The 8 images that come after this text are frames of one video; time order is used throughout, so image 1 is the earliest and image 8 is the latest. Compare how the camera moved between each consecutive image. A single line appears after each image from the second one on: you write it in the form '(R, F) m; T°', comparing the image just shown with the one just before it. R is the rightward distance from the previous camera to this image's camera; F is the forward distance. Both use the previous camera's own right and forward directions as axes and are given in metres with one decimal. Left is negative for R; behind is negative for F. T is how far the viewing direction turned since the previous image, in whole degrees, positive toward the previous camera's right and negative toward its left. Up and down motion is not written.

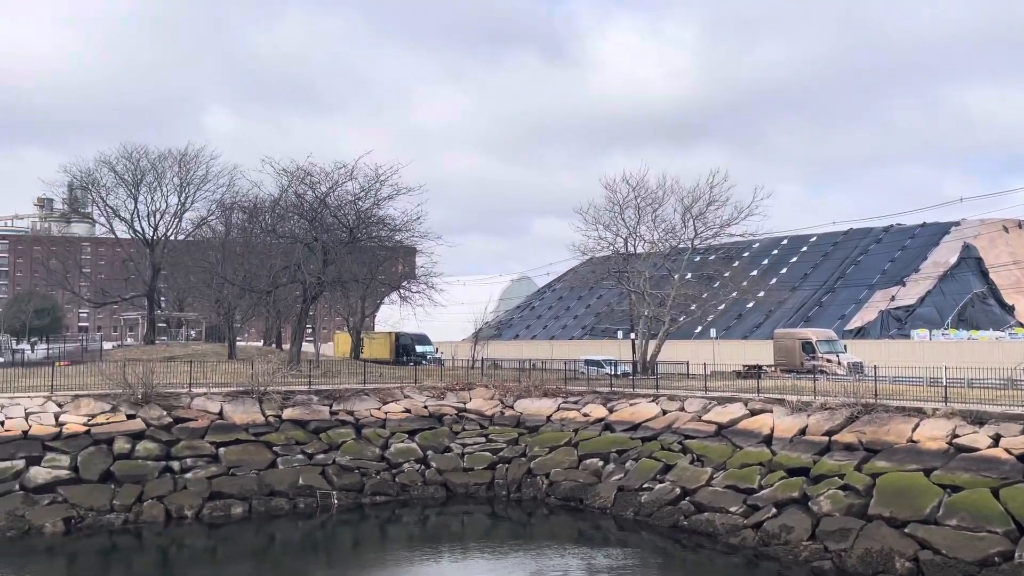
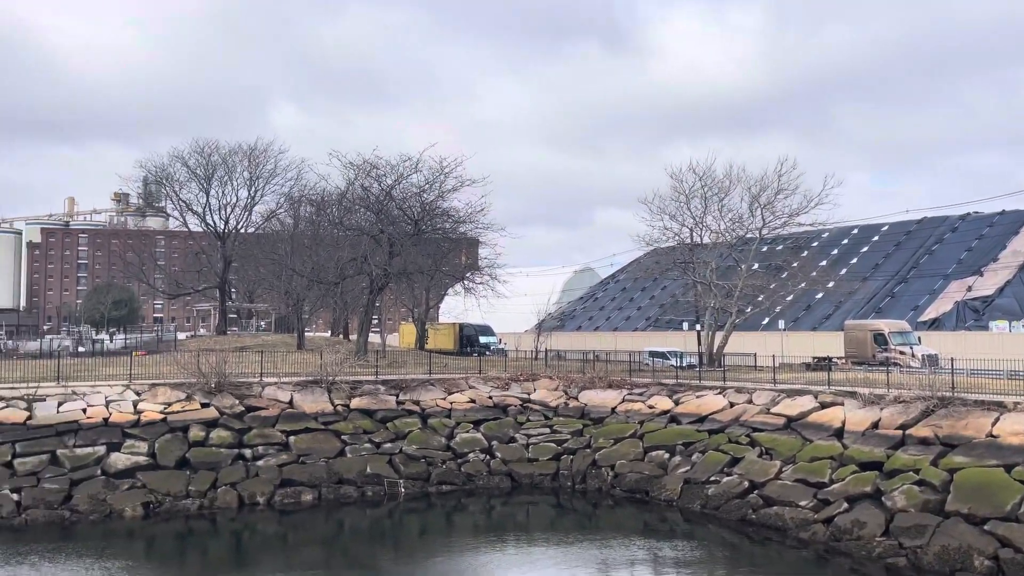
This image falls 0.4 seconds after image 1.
(0.0, 0.0) m; -4°
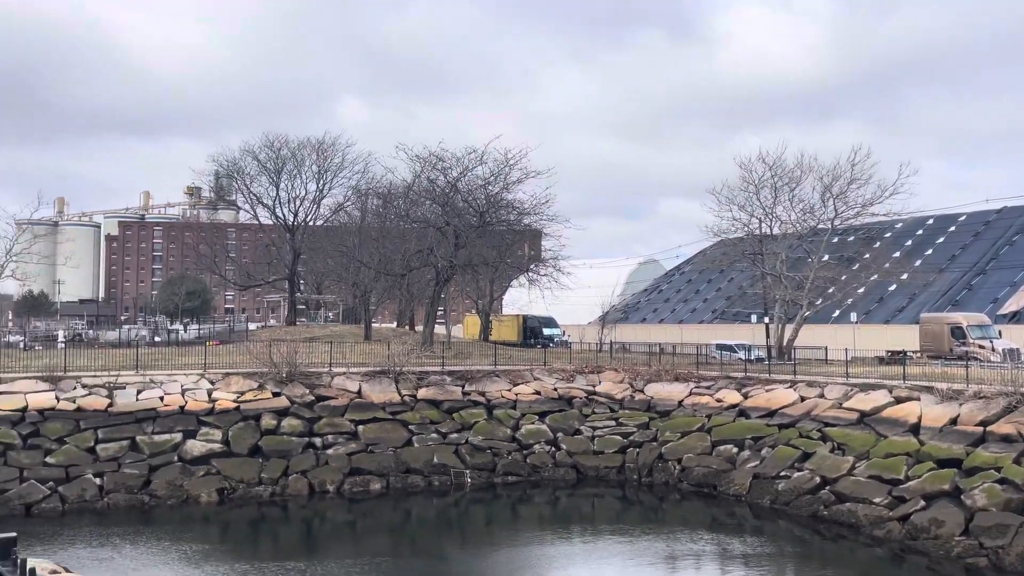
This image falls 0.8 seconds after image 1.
(-0.1, 0.0) m; -4°
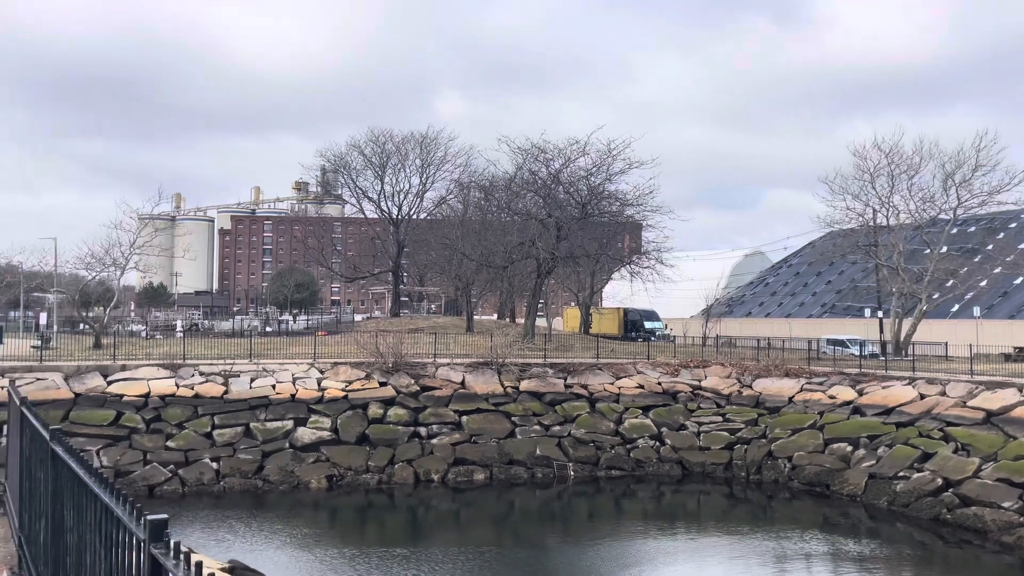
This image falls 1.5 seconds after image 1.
(-0.1, +0.1) m; -6°
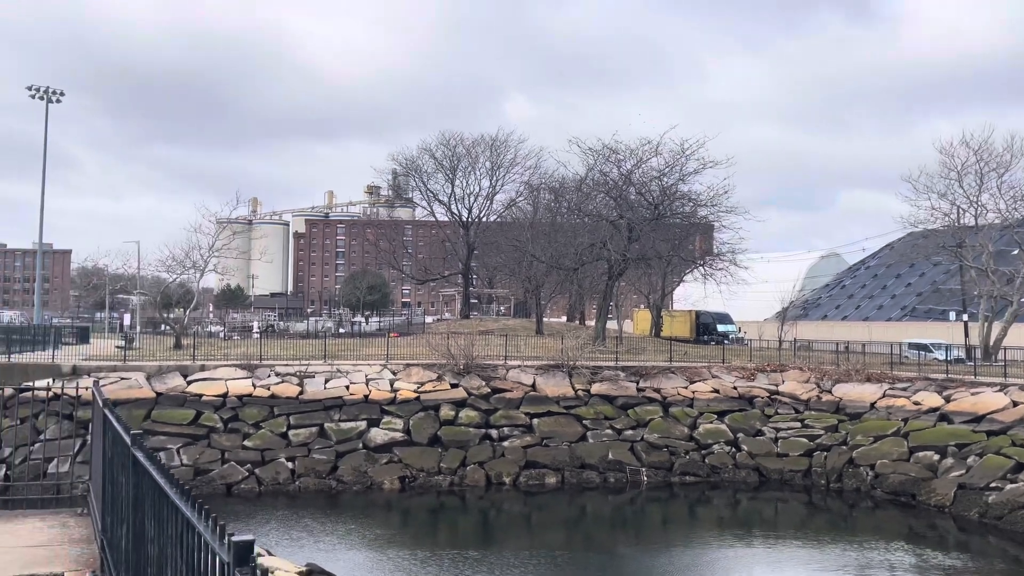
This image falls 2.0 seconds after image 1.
(-0.1, +0.1) m; -4°
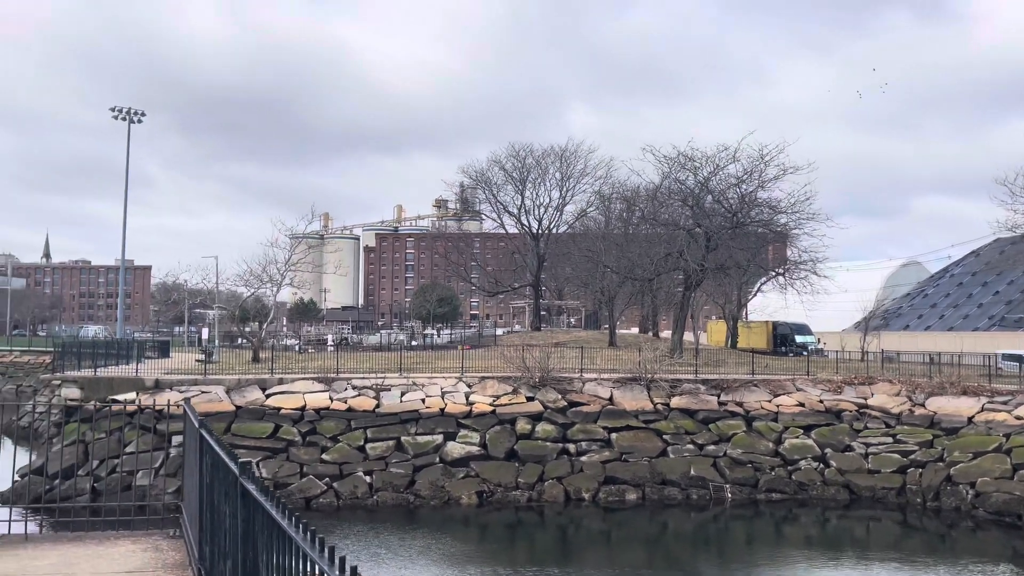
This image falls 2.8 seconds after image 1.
(-0.2, +0.3) m; -4°
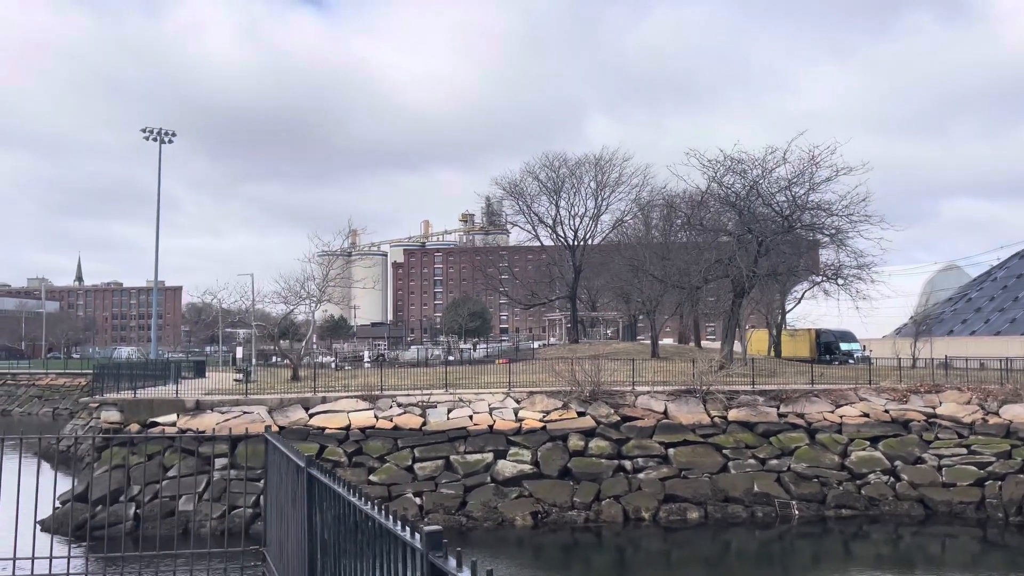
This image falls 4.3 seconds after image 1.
(-0.5, +0.7) m; -2°
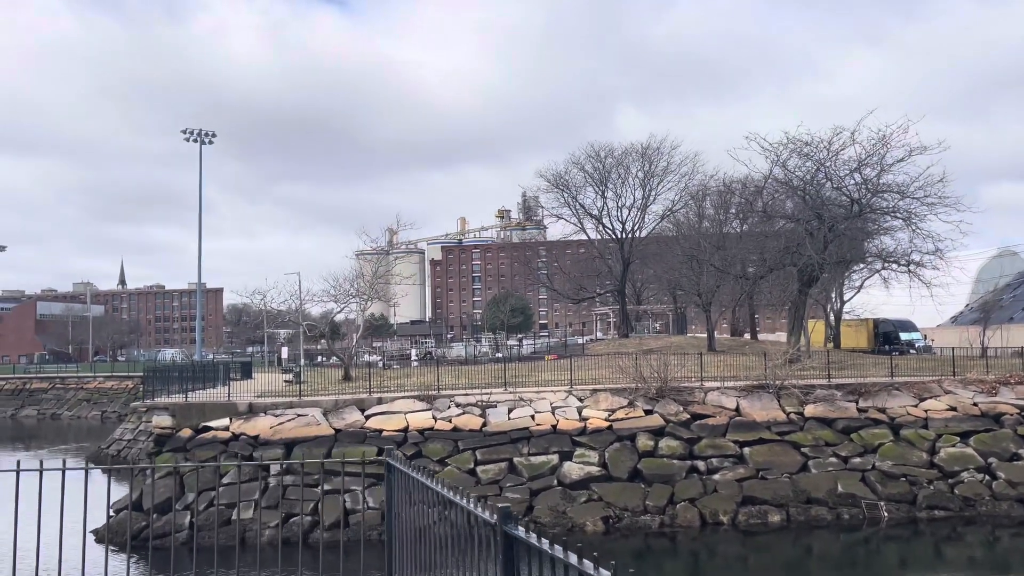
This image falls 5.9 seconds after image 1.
(-0.5, +0.9) m; -2°
